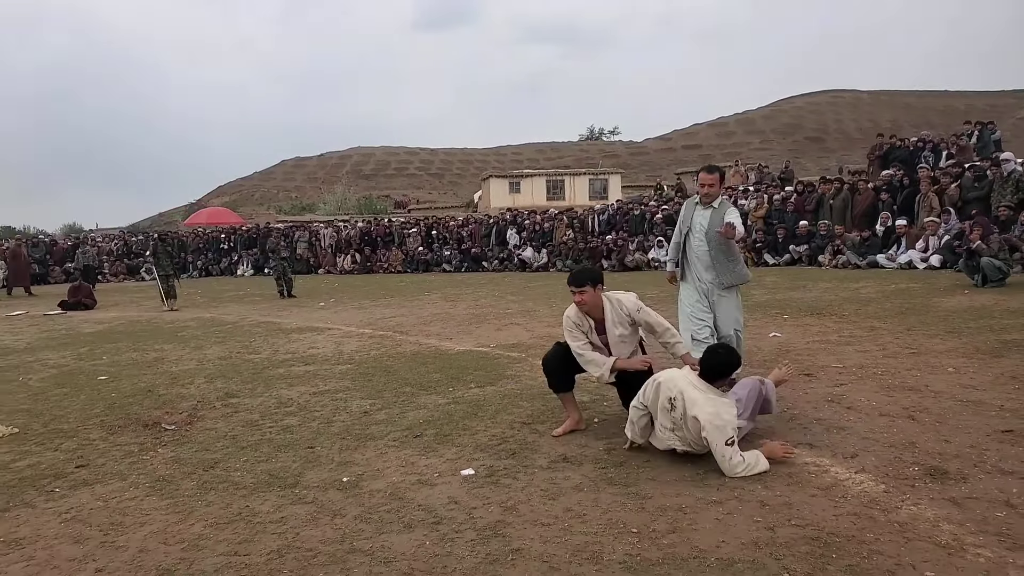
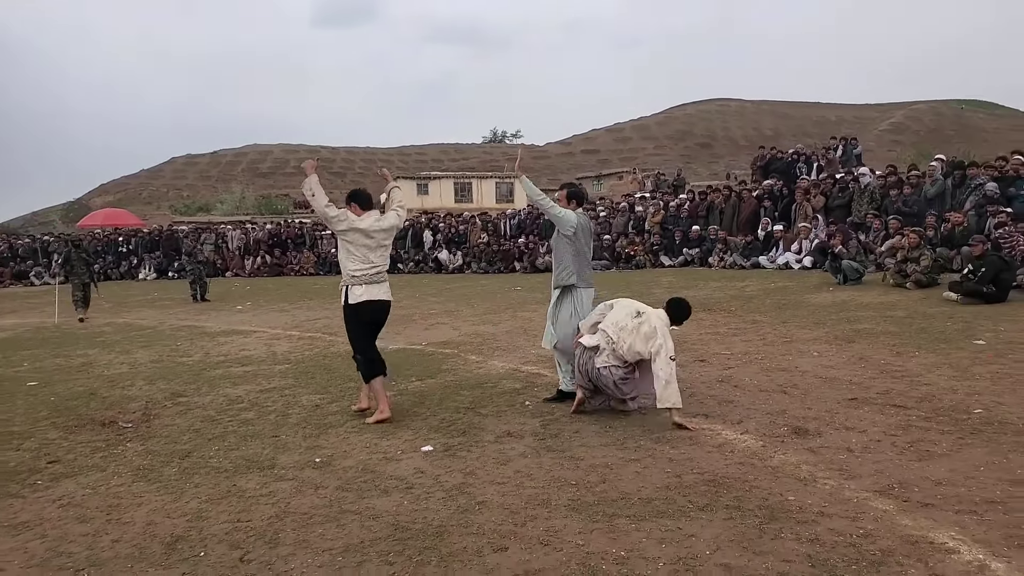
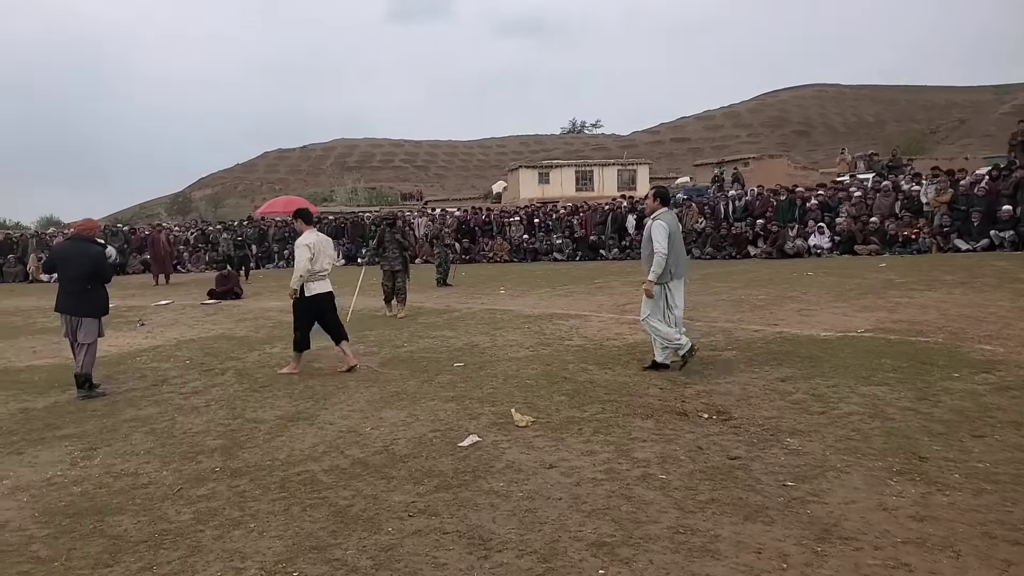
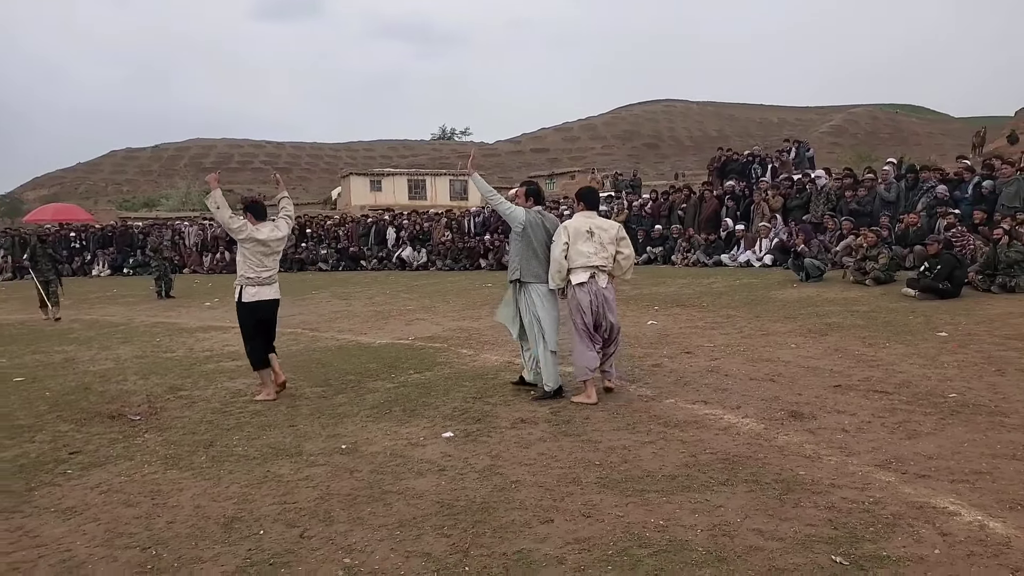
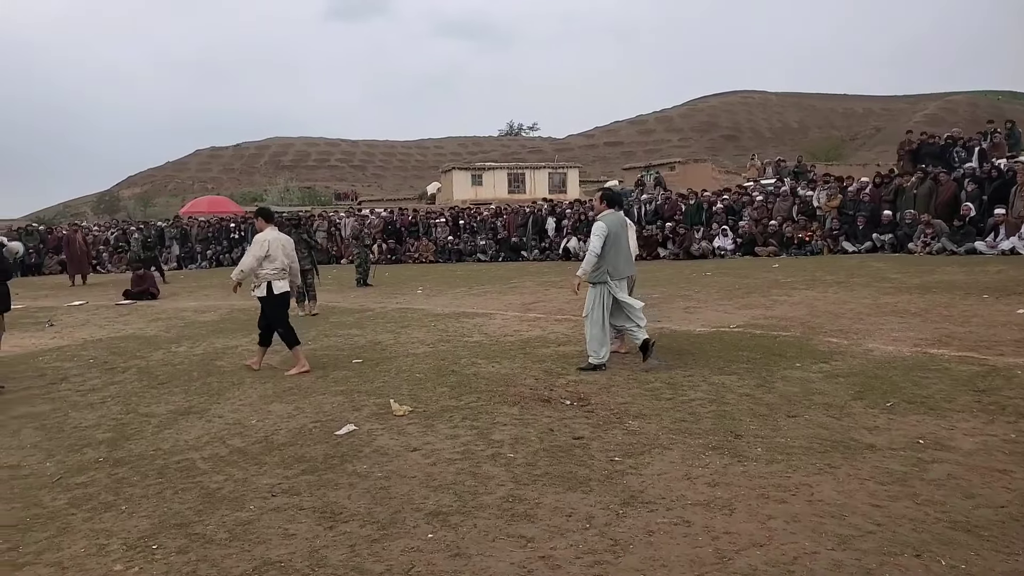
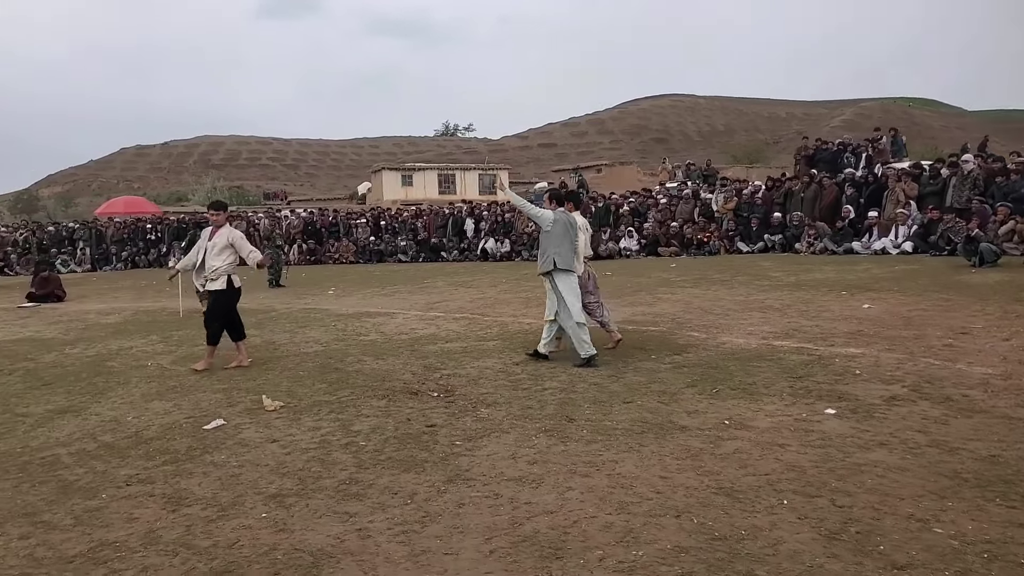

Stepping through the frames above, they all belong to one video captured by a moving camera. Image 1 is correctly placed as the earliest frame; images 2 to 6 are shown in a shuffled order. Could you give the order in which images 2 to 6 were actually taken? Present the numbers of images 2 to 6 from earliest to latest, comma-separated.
2, 4, 6, 5, 3
